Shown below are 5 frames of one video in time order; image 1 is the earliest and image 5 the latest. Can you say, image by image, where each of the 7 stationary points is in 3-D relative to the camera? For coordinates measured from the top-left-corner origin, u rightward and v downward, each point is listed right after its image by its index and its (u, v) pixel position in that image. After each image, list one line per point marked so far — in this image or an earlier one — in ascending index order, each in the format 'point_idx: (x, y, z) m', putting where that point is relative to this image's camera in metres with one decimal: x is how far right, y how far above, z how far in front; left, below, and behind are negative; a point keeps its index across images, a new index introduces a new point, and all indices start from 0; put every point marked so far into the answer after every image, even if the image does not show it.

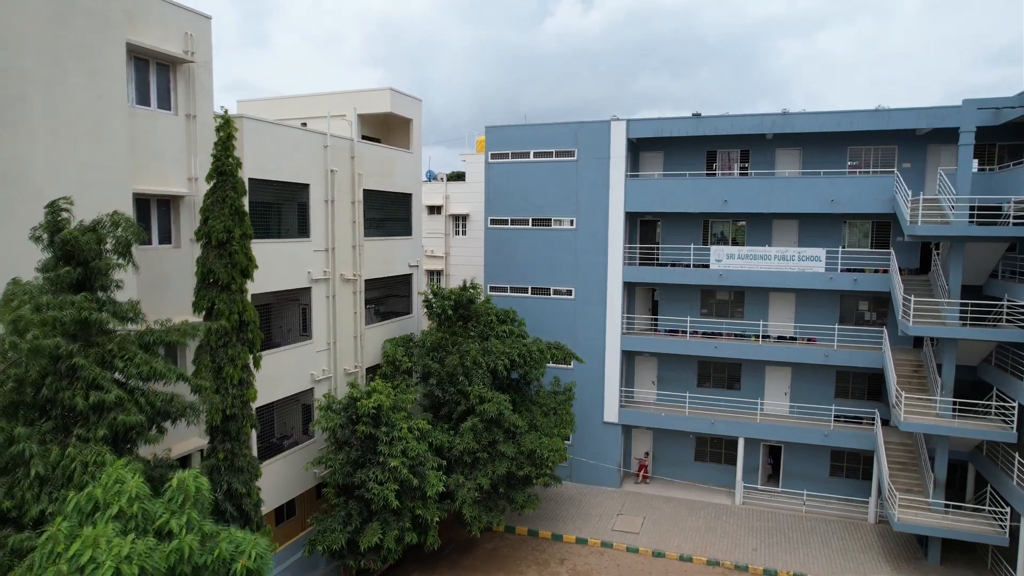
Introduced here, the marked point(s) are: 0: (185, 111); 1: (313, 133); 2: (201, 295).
0: (-7.7, +4.2, +14.7) m
1: (-5.9, +4.6, +18.5) m
2: (-6.7, -0.2, +13.4) m
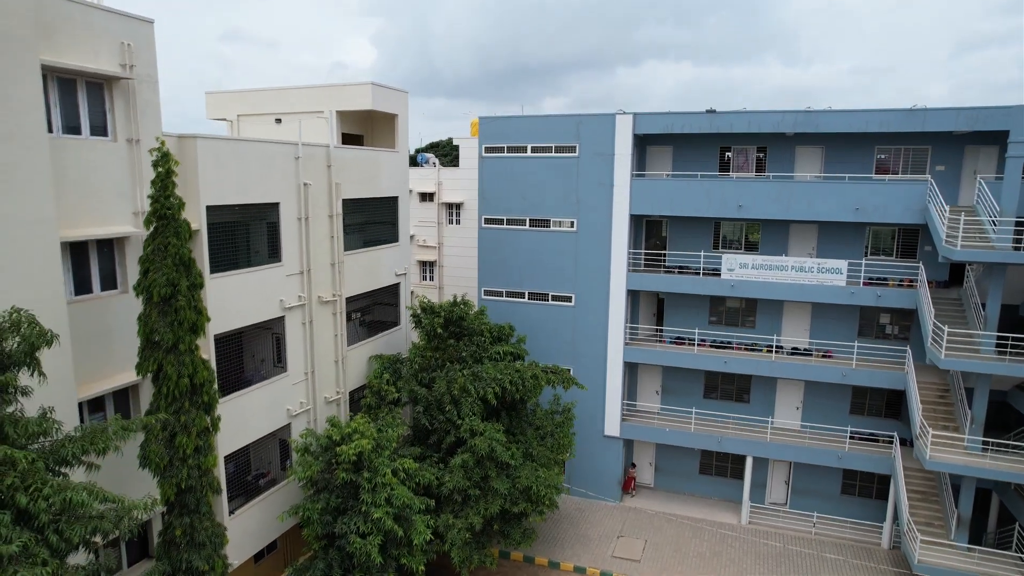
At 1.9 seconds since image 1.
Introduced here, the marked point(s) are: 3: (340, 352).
0: (-7.9, +3.1, +12.7) m
1: (-6.1, +3.8, +16.5) m
2: (-6.8, -1.3, +11.7) m
3: (-5.3, -2.0, +19.1) m
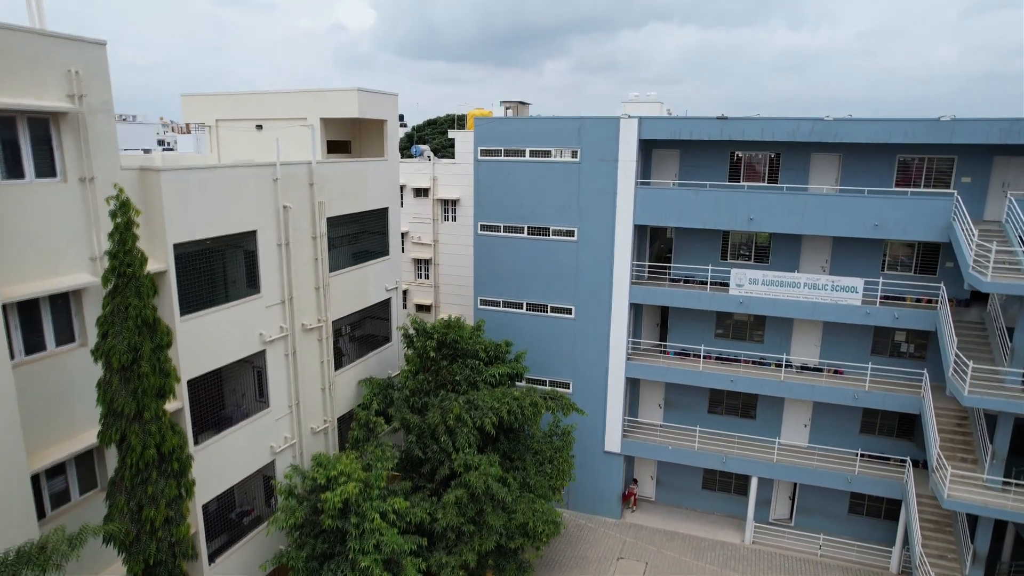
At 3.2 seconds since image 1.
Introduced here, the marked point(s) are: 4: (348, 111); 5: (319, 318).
0: (-8.0, +2.1, +11.5) m
1: (-6.2, +3.0, +15.2) m
2: (-7.0, -2.4, +10.7) m
3: (-5.4, -2.7, +18.1) m
4: (-4.9, +5.4, +18.9) m
5: (-5.5, -0.8, +17.6) m
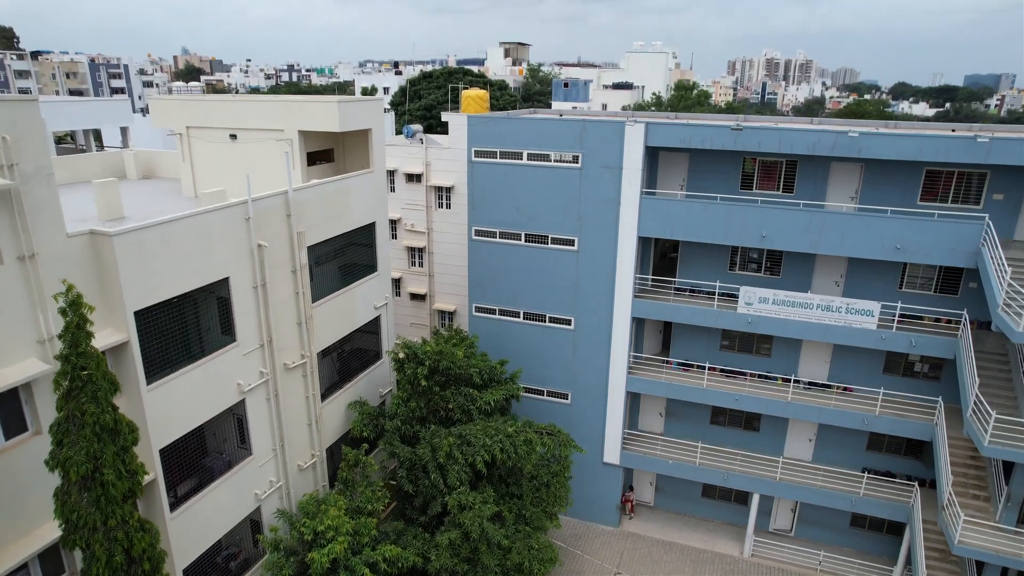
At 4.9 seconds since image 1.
0: (-8.1, +0.6, +10.2) m
1: (-6.3, +1.8, +13.8) m
2: (-7.1, -3.9, +9.8) m
3: (-5.5, -3.5, +17.3) m
4: (-5.1, +4.5, +17.2) m
5: (-5.6, -1.8, +16.6) m
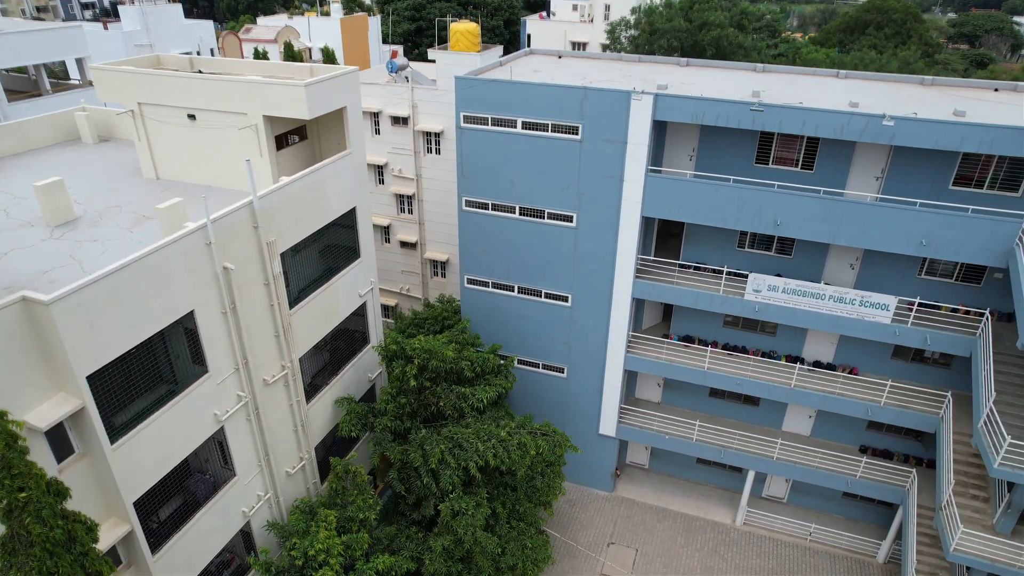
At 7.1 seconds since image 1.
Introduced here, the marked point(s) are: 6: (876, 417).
0: (-8.3, -0.8, +9.0) m
1: (-6.5, +1.0, +12.3) m
2: (-7.2, -5.3, +9.4) m
3: (-5.7, -3.6, +16.6) m
4: (-5.3, +4.3, +15.2) m
5: (-5.8, -1.9, +15.7) m
6: (+11.1, -3.9, +19.0) m
